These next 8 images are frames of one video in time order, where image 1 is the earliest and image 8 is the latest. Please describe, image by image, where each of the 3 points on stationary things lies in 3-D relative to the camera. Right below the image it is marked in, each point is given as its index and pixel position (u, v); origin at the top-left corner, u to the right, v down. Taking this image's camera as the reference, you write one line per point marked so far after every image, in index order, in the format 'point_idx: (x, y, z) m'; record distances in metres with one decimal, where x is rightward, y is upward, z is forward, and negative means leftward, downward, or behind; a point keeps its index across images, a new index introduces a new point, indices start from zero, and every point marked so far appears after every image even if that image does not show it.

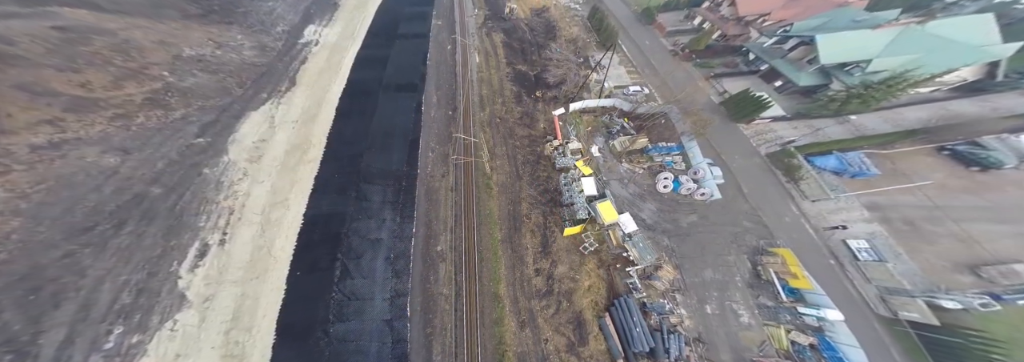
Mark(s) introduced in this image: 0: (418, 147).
0: (-5.8, +2.2, +15.4) m
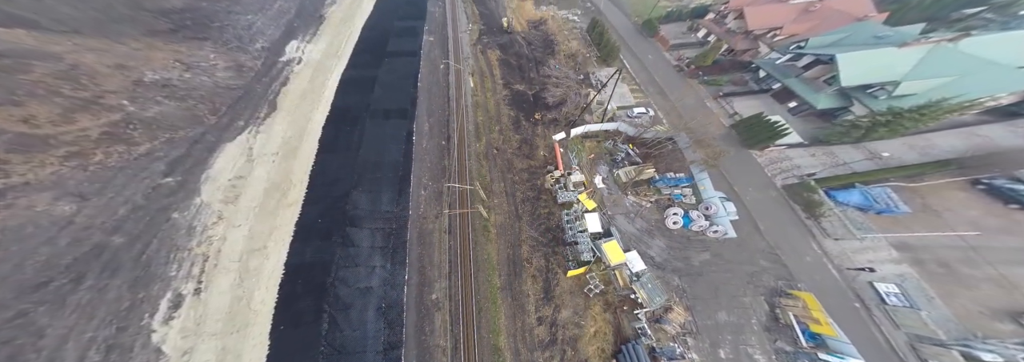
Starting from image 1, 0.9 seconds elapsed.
0: (-5.9, -0.1, +14.2) m
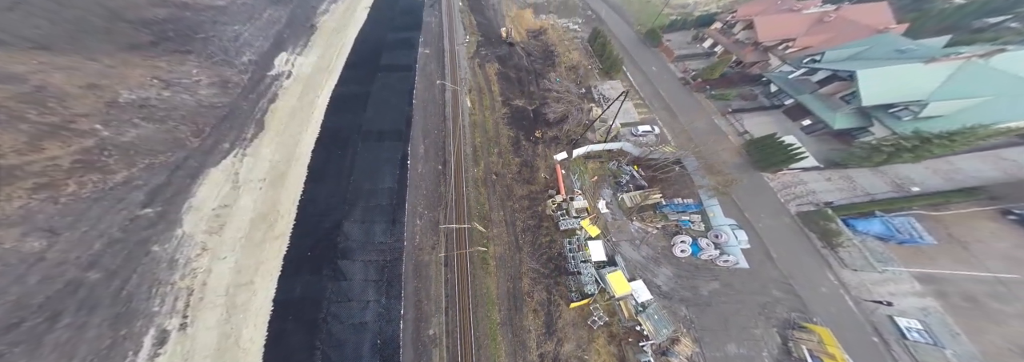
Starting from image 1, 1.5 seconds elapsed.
0: (-5.9, -1.6, +13.5) m
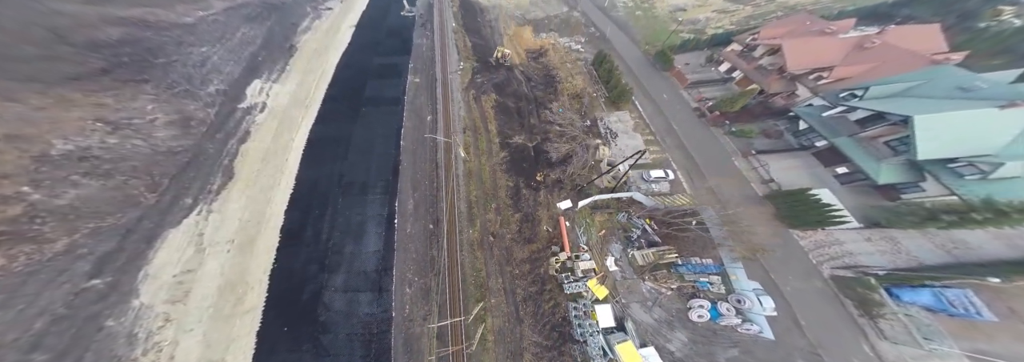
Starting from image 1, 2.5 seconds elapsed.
0: (-5.9, -4.7, +12.1) m
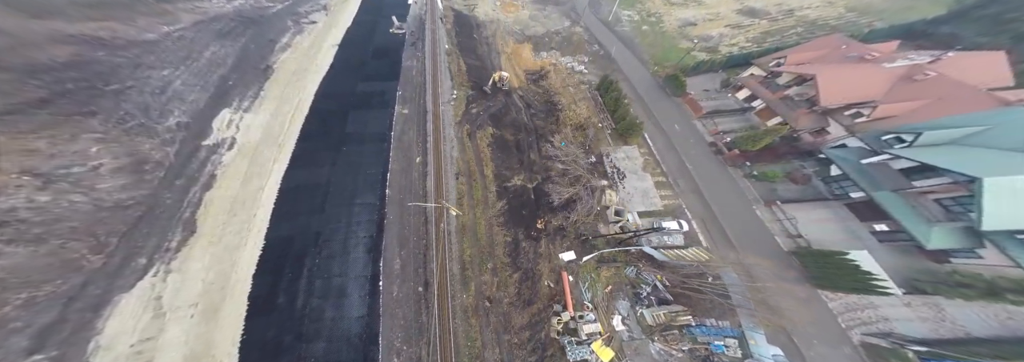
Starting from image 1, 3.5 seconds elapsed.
0: (-6.0, -7.4, +10.8) m
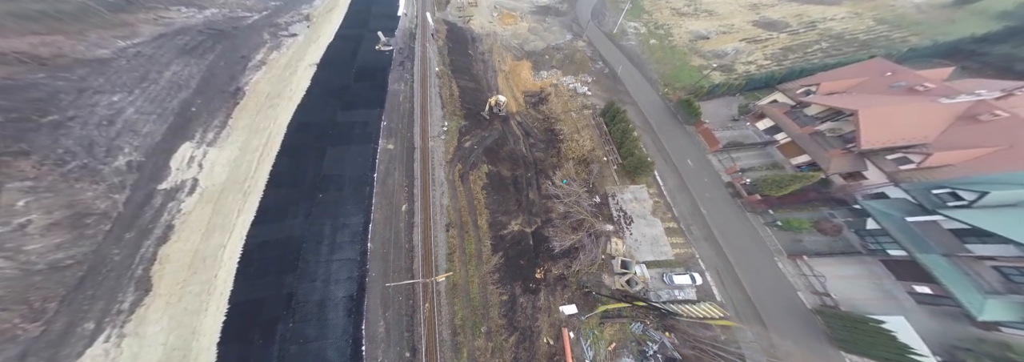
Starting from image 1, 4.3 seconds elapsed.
0: (-6.2, -9.7, +9.9) m
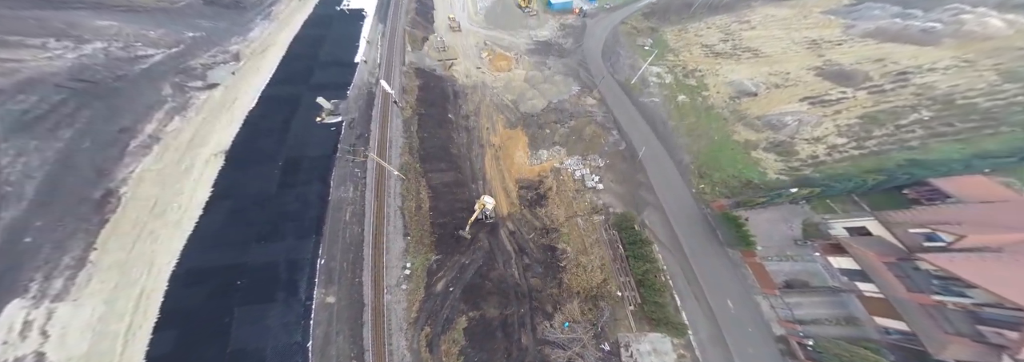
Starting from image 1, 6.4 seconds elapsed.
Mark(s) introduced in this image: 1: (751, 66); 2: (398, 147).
0: (-6.8, -15.9, +7.3) m
1: (+15.8, +7.6, +16.2) m
2: (-5.6, +1.8, +11.8) m
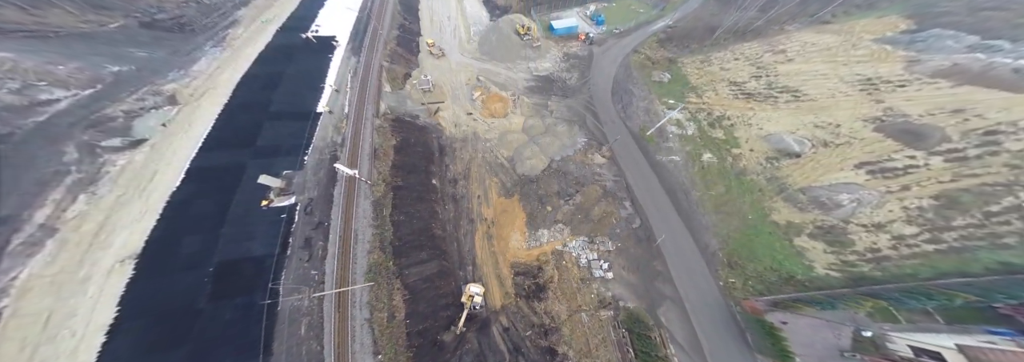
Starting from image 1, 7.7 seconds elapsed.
0: (-7.1, -19.8, +6.1) m
1: (+15.6, +3.9, +14.1) m
2: (-5.8, -1.9, +9.7) m
